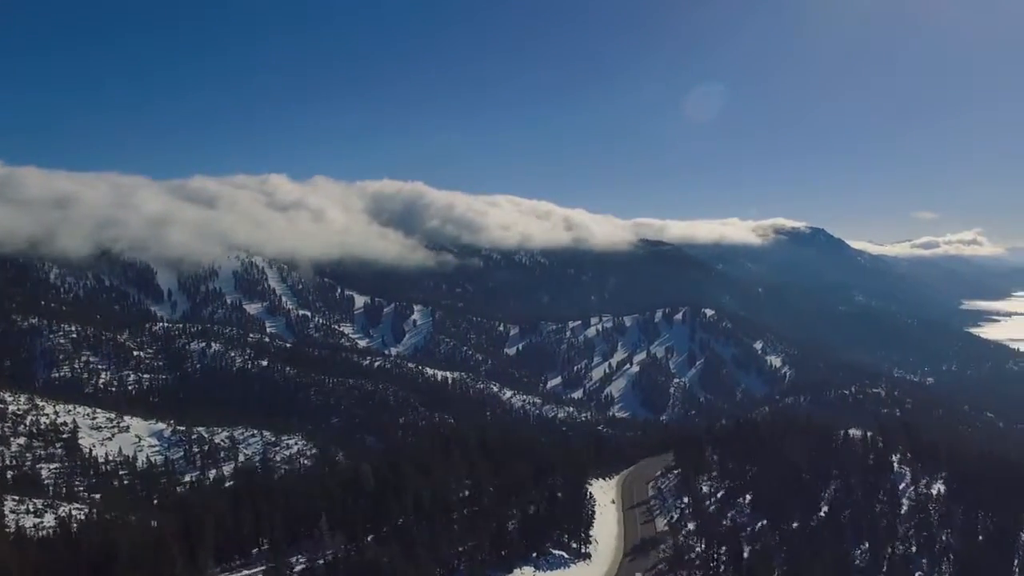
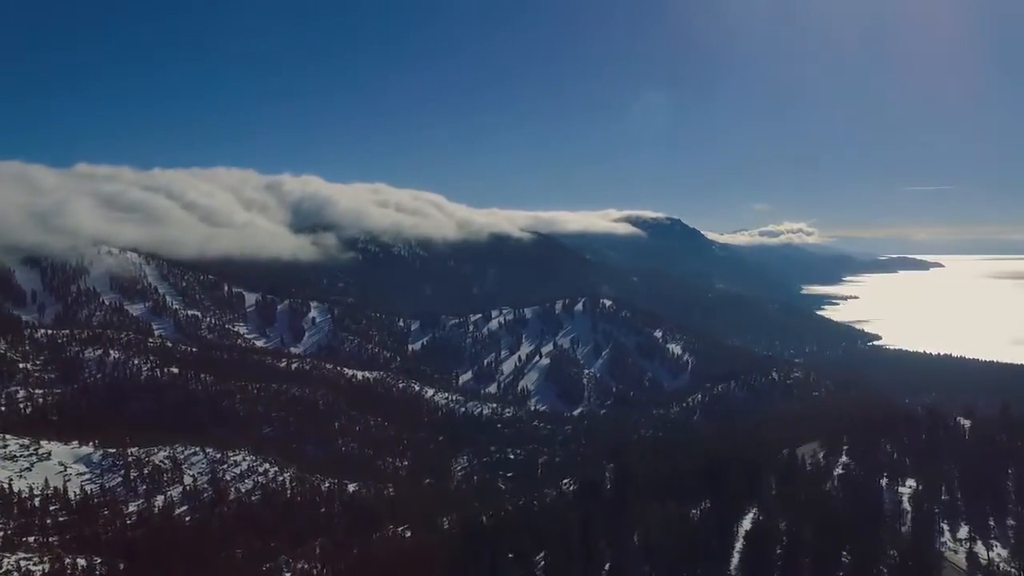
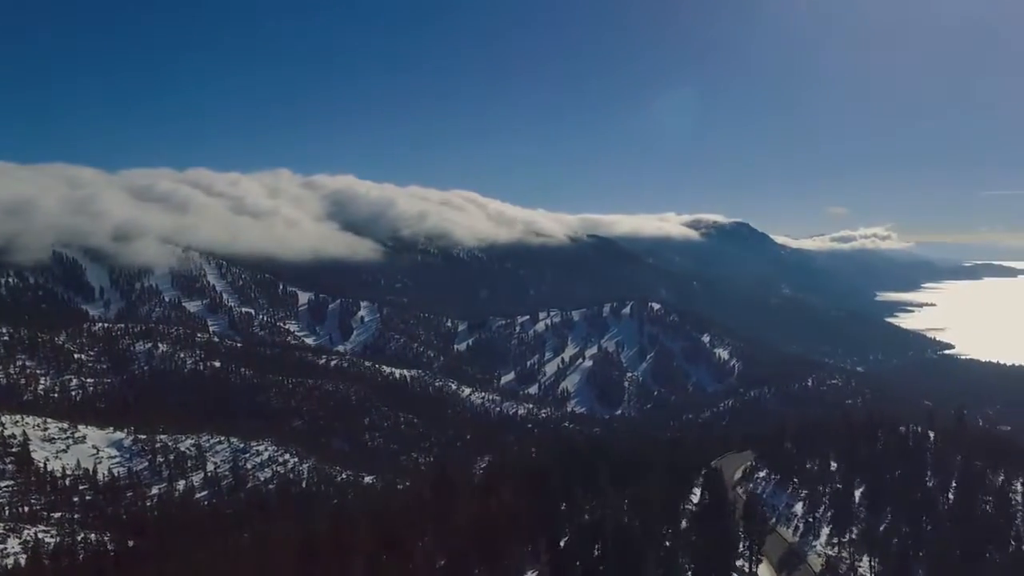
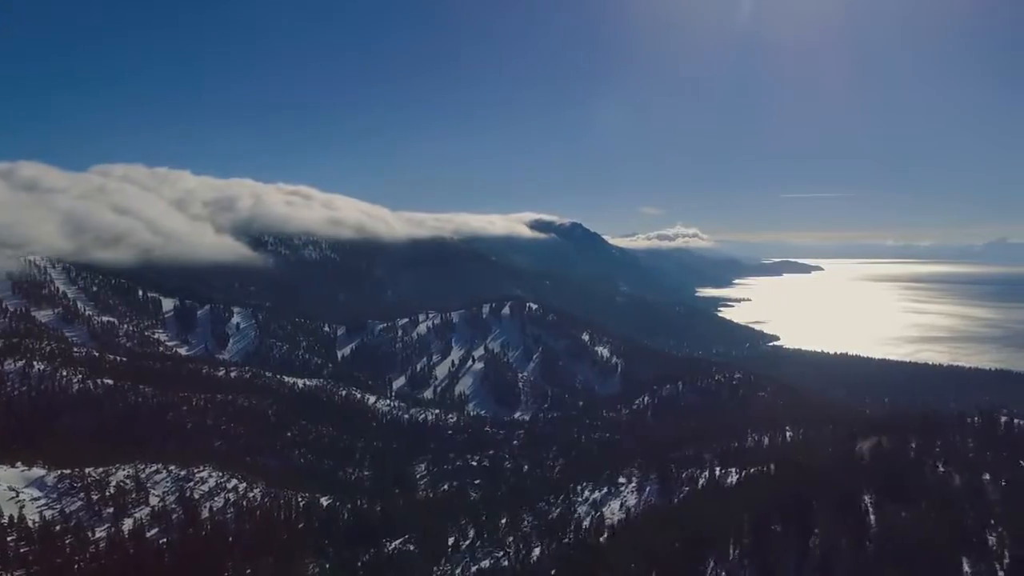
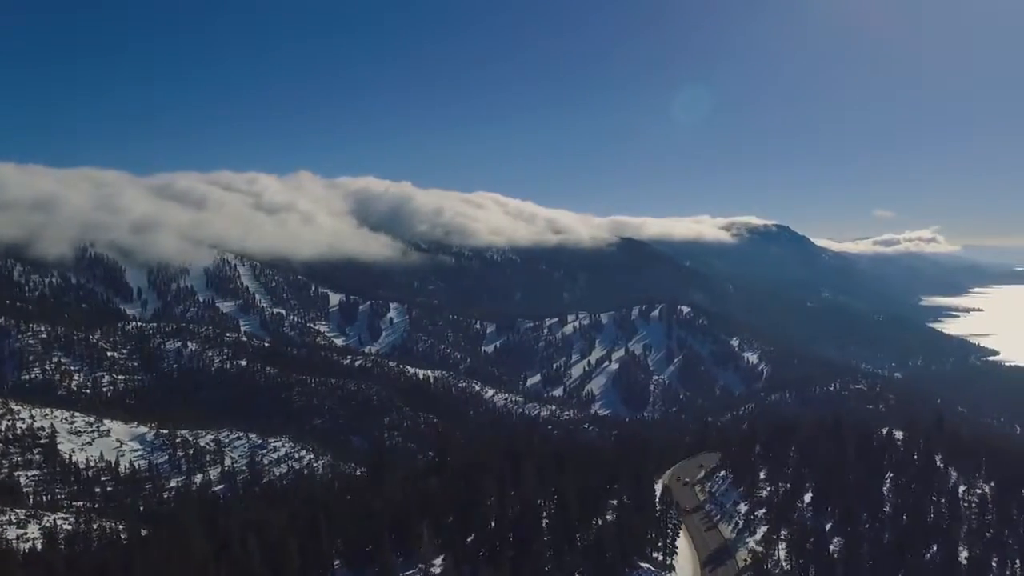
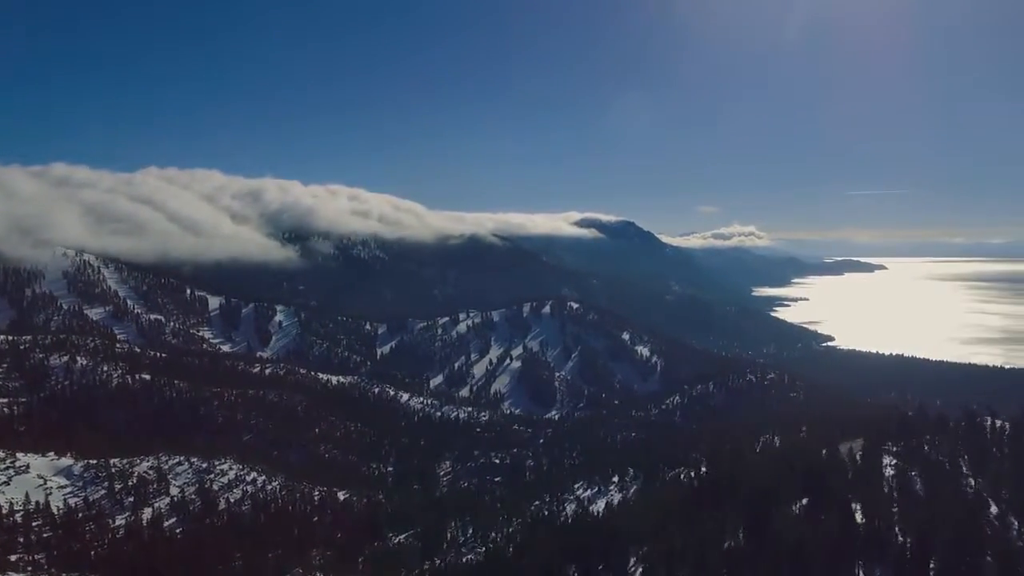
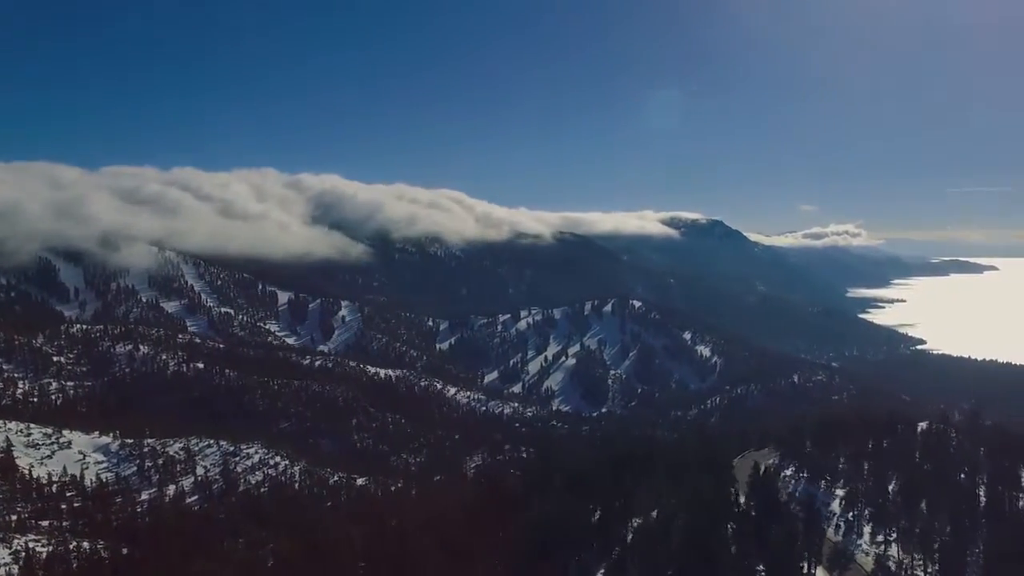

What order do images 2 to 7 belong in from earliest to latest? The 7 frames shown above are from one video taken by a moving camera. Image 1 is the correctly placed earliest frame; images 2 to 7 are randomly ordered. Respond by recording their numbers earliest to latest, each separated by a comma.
5, 3, 7, 2, 6, 4
